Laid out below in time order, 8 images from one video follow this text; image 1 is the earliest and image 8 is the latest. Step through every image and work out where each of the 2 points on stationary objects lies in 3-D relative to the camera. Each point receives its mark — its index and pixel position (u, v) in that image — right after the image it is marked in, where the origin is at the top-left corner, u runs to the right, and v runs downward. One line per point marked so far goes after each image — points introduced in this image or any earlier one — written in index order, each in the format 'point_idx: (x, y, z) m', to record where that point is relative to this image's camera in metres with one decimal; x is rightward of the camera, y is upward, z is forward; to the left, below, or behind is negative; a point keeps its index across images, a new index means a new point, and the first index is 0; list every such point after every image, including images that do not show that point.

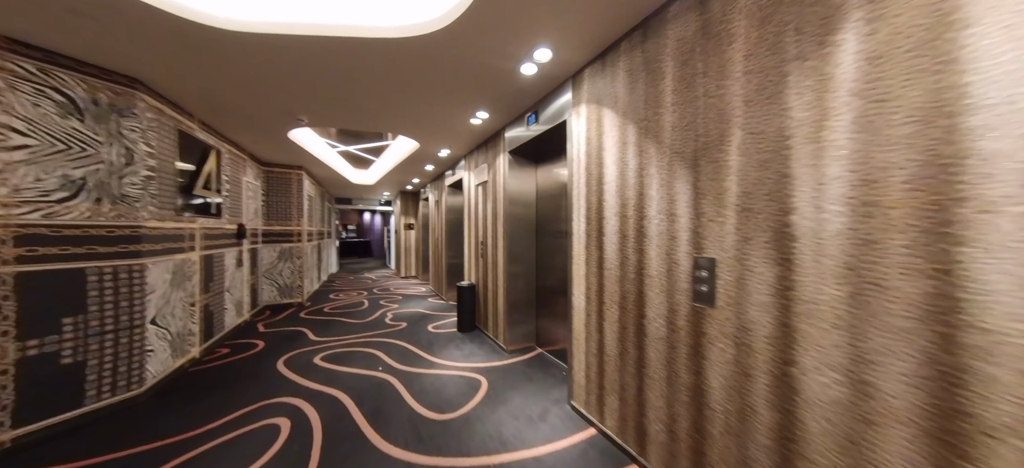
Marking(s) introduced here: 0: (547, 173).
0: (+0.4, +0.6, +3.7) m
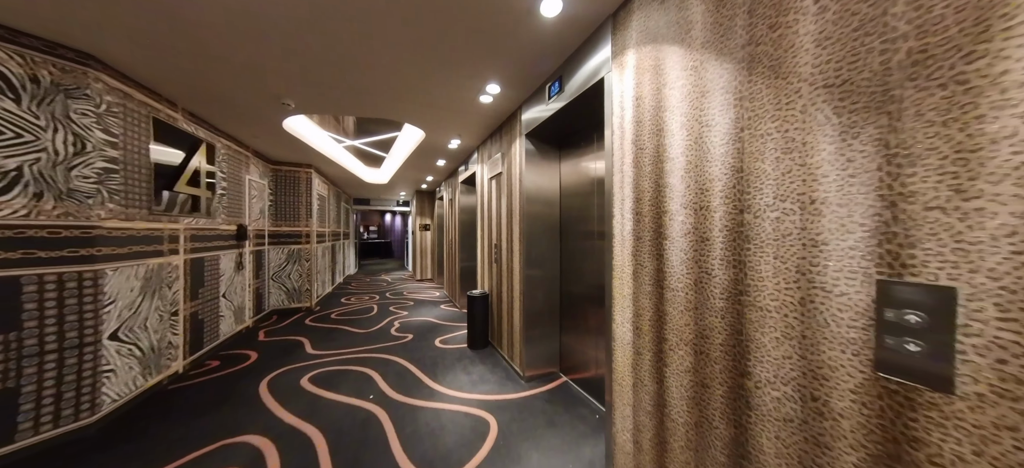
0: (+0.6, +0.6, +3.1) m
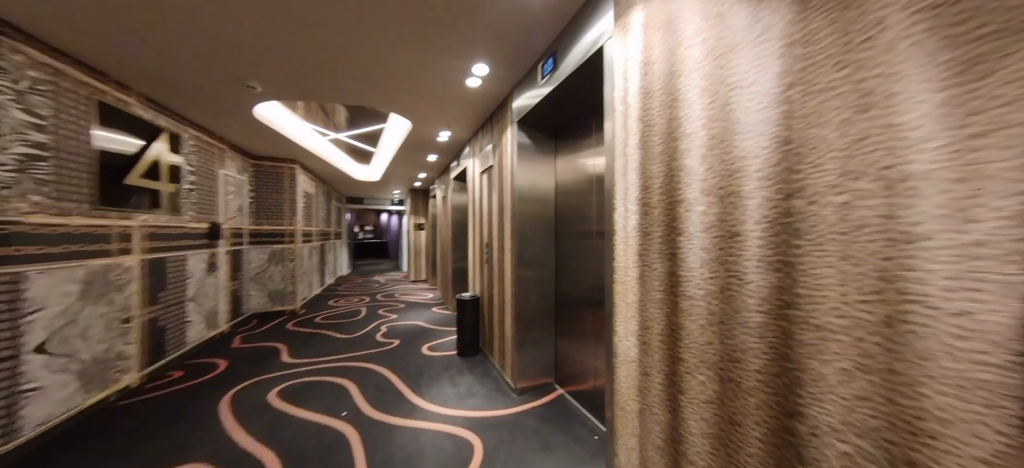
0: (+0.5, +0.6, +2.8) m
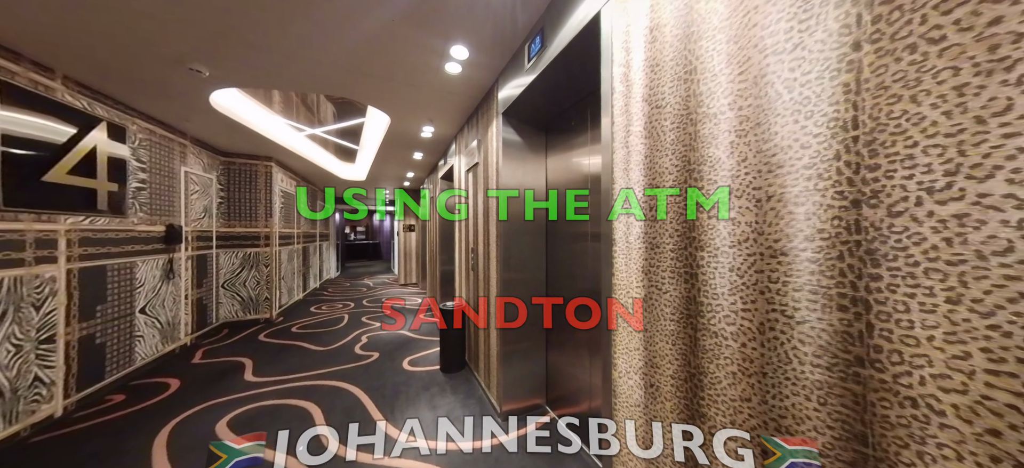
0: (+0.4, +0.6, +2.5) m
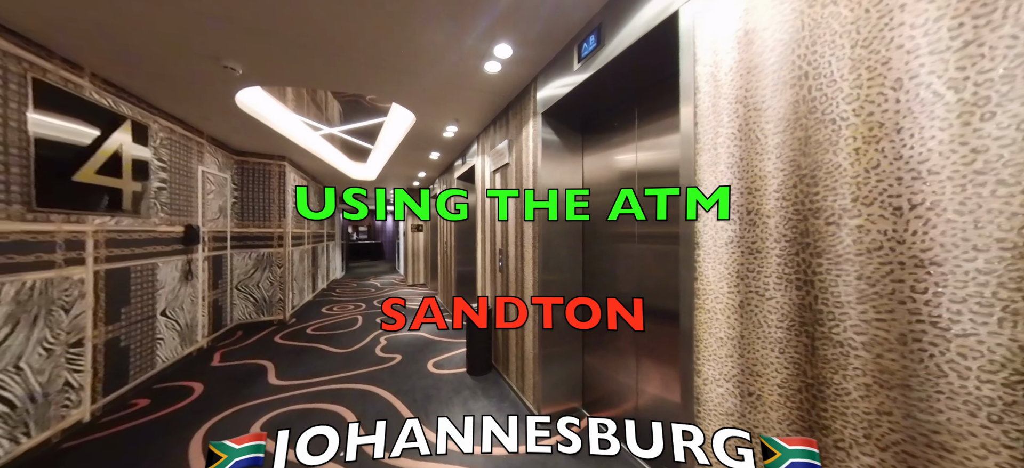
0: (+0.7, +0.6, +2.4) m
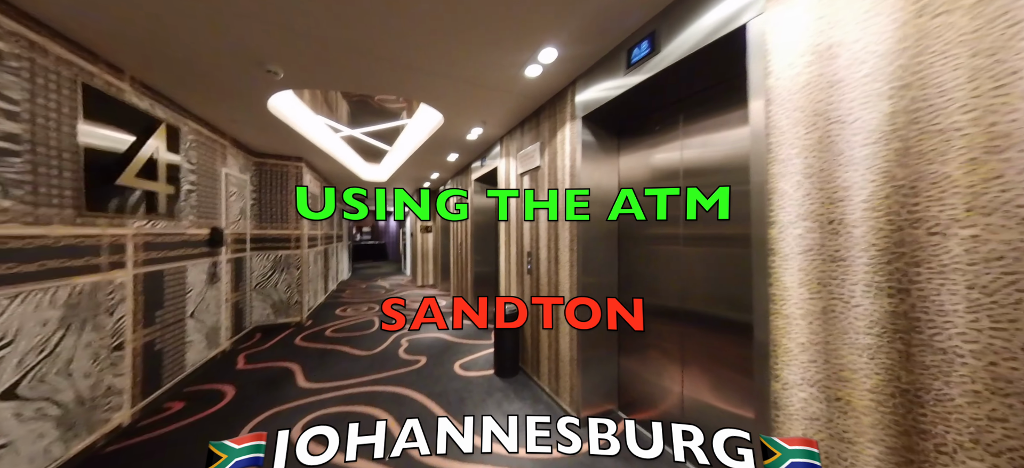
0: (+0.9, +0.5, +2.5) m
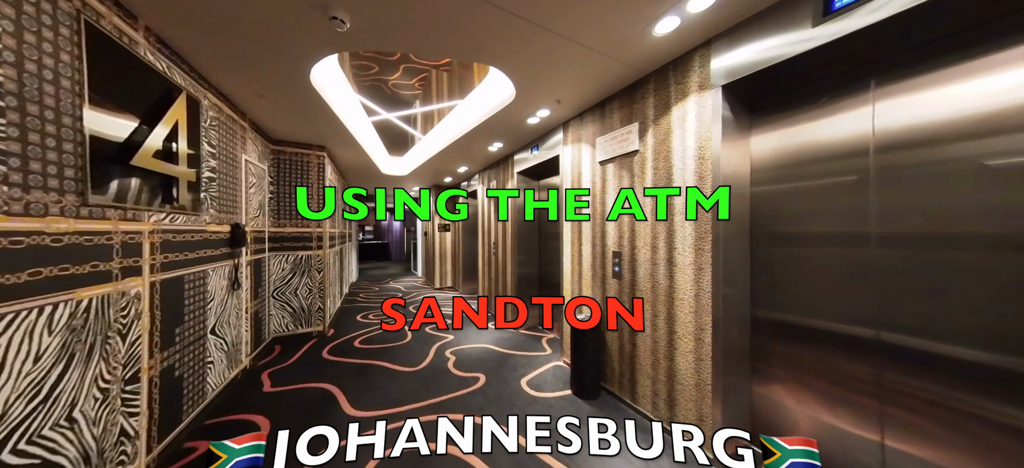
0: (+1.7, +0.6, +2.0) m
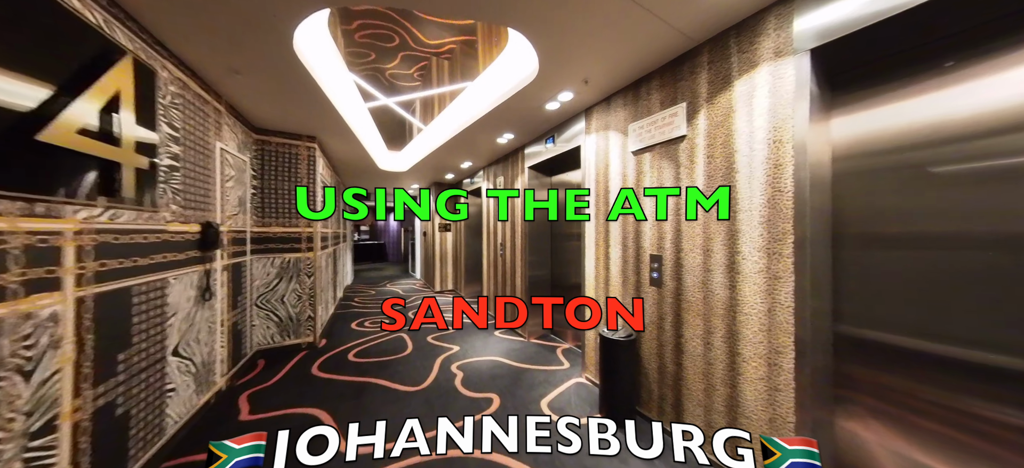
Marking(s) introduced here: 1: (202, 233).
0: (+1.8, +0.6, +1.6) m
1: (-2.3, 0.0, +2.5) m
